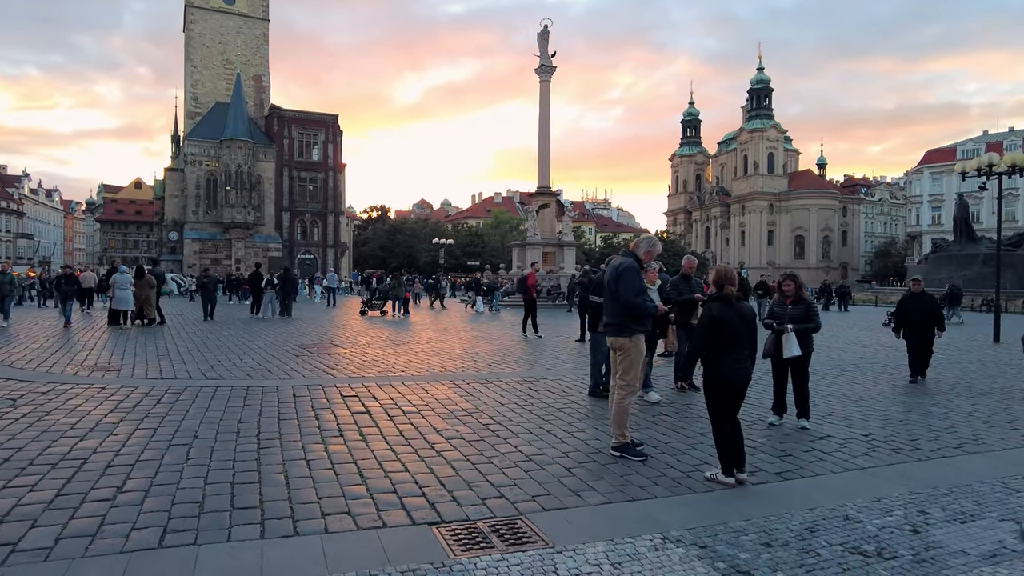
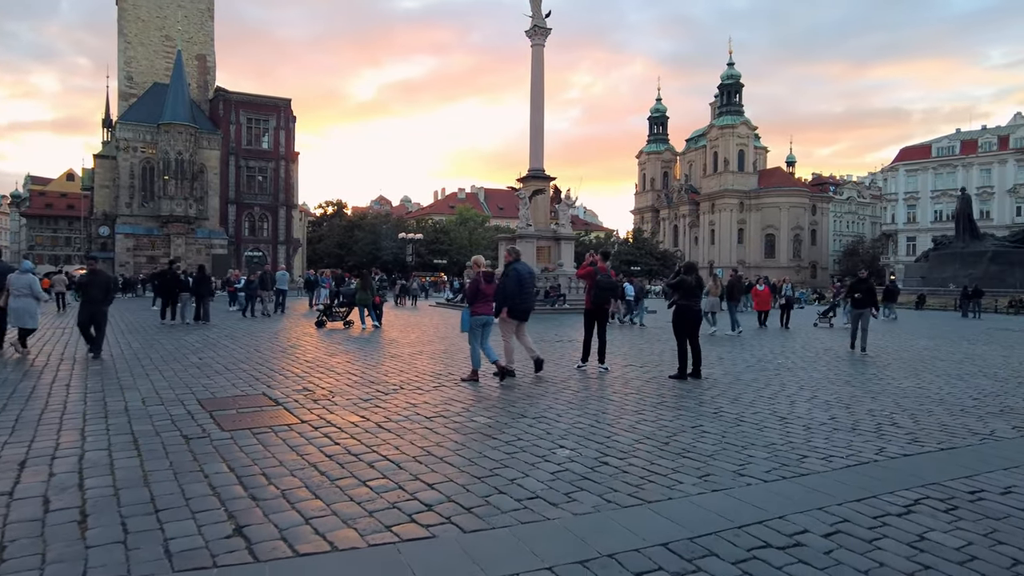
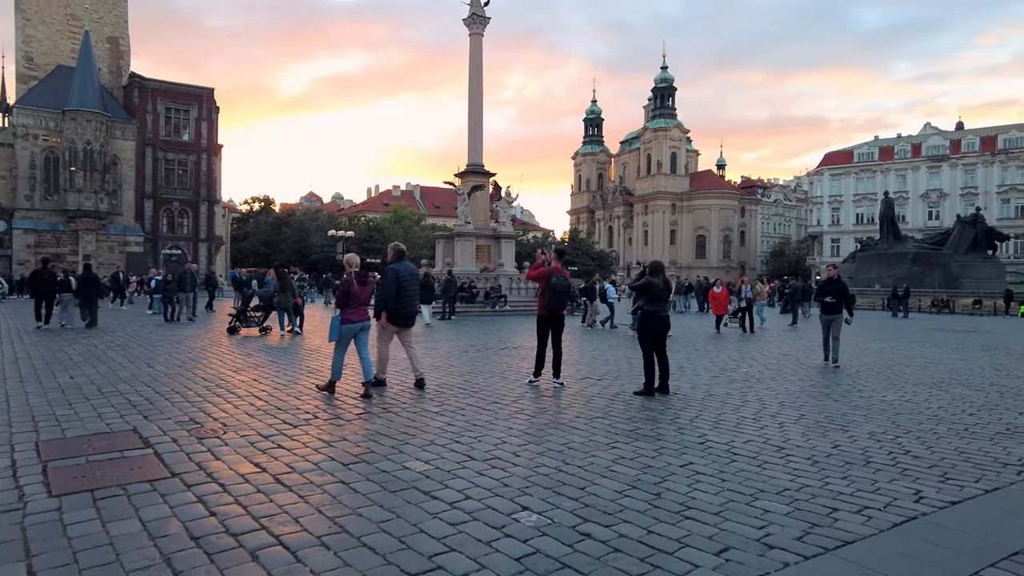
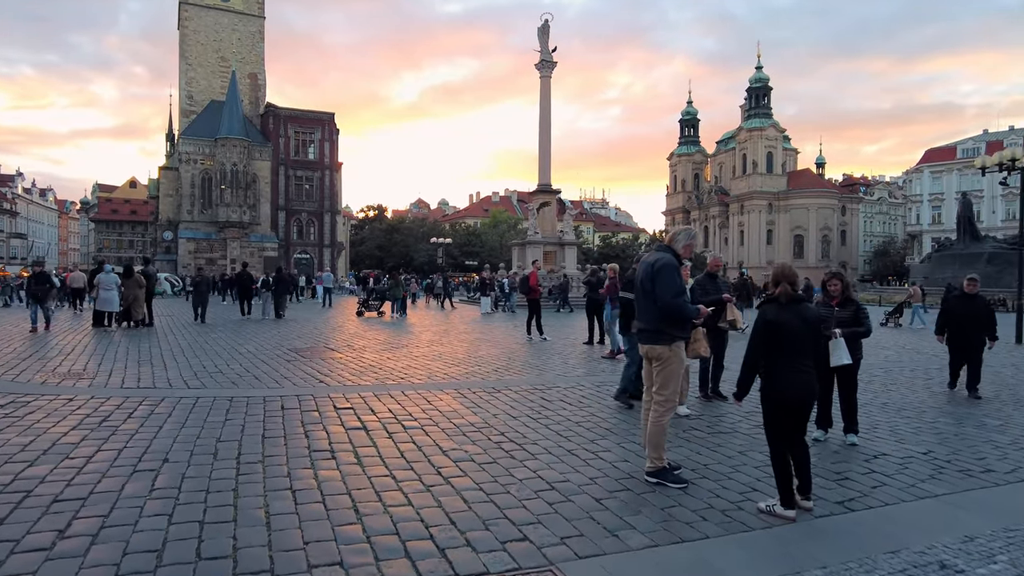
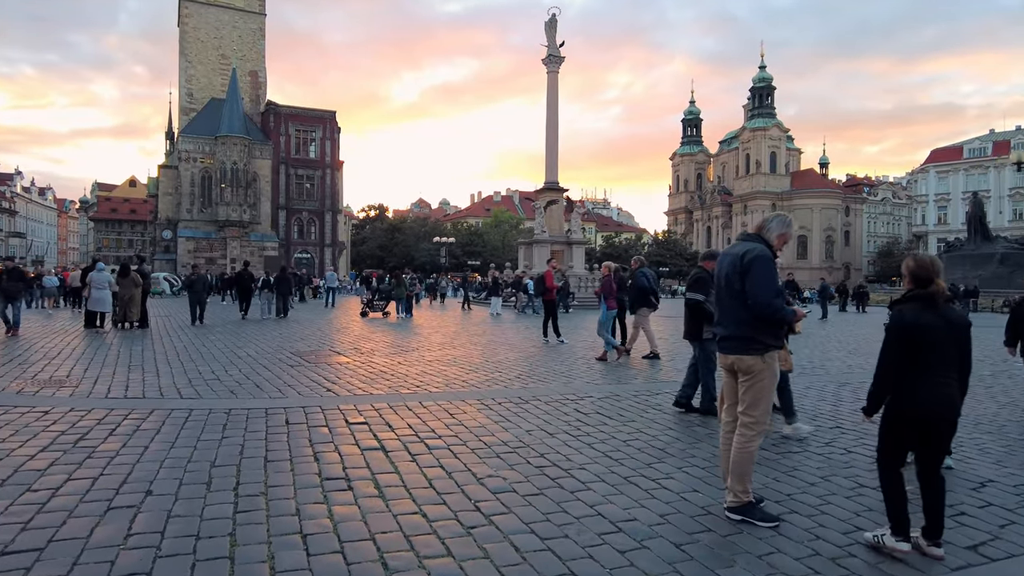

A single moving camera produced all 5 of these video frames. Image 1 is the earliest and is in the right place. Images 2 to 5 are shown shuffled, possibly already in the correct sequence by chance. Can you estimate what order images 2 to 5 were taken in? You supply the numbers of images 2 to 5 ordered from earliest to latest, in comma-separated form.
4, 5, 2, 3
